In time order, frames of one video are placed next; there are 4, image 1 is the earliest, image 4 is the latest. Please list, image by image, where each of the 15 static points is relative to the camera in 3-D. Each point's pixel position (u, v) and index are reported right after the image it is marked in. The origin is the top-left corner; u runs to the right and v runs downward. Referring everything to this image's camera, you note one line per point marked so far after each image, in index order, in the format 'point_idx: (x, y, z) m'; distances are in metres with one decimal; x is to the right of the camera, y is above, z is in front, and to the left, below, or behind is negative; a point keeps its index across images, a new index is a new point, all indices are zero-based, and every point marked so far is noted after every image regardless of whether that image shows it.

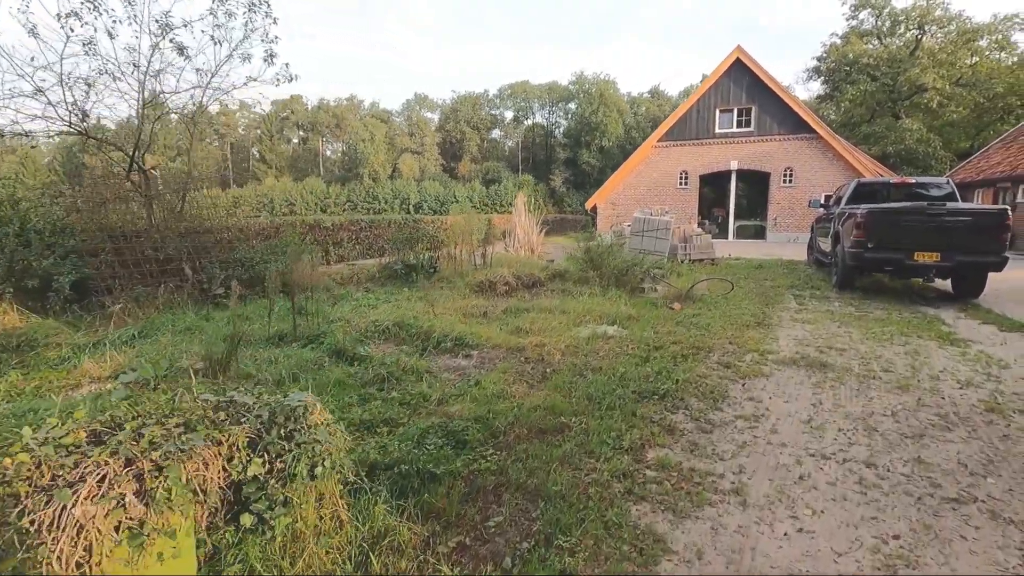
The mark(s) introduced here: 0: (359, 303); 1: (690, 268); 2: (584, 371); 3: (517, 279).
0: (-2.1, -0.2, +7.3) m
1: (+3.9, +0.4, +11.6) m
2: (+0.6, -0.7, +4.6) m
3: (+0.1, +0.1, +8.2) m
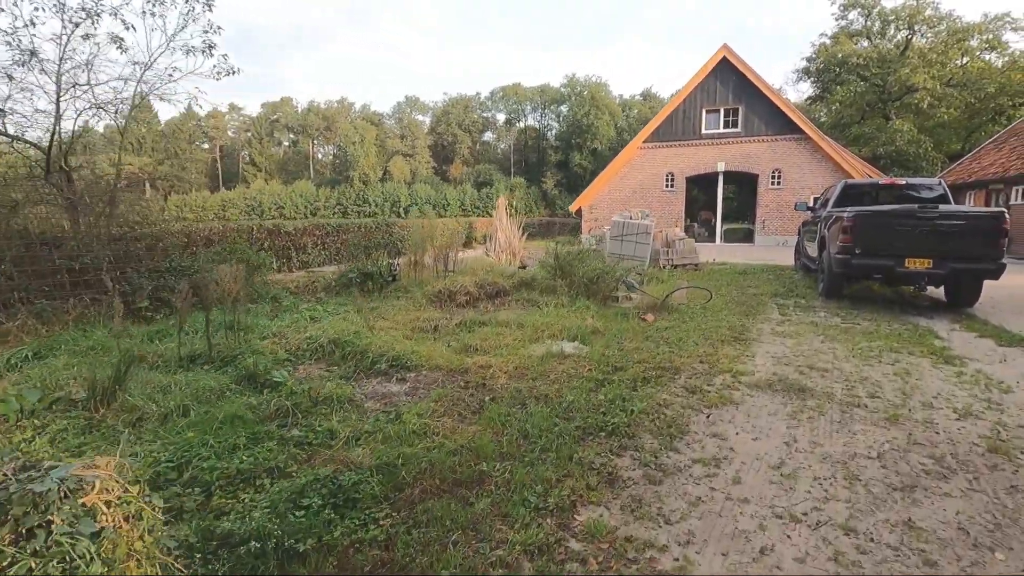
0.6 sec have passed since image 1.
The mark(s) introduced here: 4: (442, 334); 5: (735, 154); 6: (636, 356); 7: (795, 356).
0: (-2.6, -0.3, +6.7) m
1: (+3.3, +0.3, +11.0) m
2: (+0.1, -0.8, +4.0) m
3: (-0.5, 0.0, +7.6) m
4: (-0.8, -0.5, +5.9) m
5: (+7.6, +4.6, +18.3) m
6: (+1.2, -0.7, +5.2) m
7: (+2.8, -0.7, +5.2) m
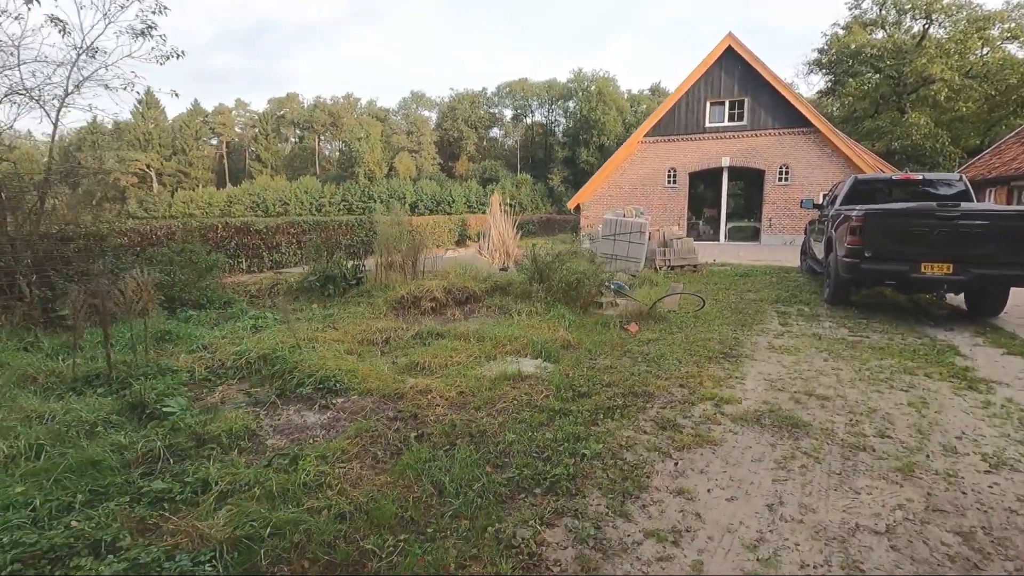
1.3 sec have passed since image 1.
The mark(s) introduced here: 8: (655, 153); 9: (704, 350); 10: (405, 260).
0: (-3.0, -0.4, +6.0) m
1: (+3.0, +0.2, +10.3) m
2: (-0.3, -0.9, +3.3) m
3: (-0.8, -0.1, +6.9) m
4: (-1.2, -0.6, +5.3) m
5: (+7.4, +4.6, +17.5) m
6: (+0.8, -0.8, +4.5) m
7: (+2.3, -0.8, +4.5) m
8: (+4.9, +4.7, +18.5) m
9: (+1.9, -0.6, +5.4) m
10: (-1.6, +0.4, +7.8) m
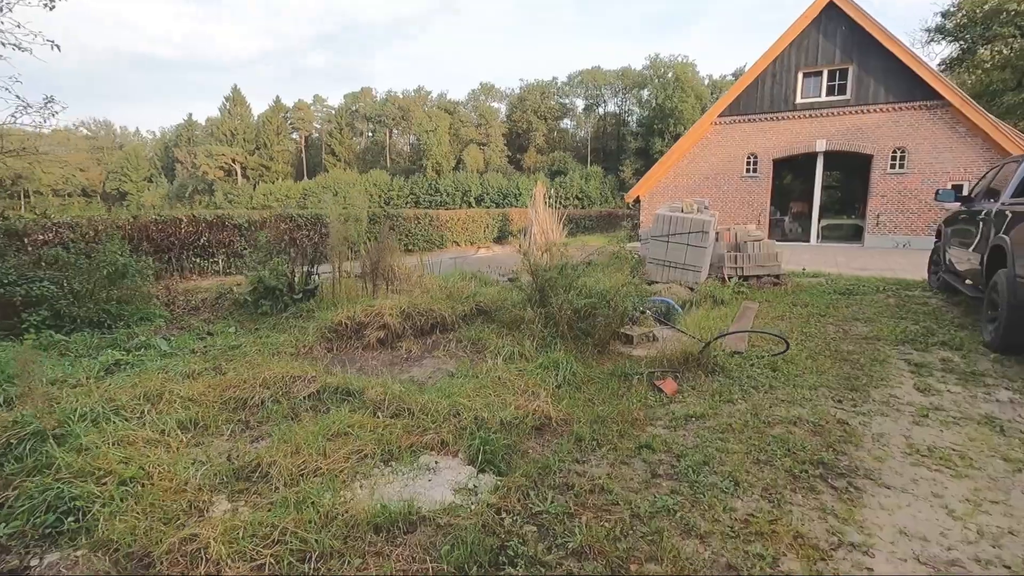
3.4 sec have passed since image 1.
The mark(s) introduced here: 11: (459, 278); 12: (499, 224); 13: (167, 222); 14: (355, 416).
0: (-3.3, -0.6, +4.3) m
1: (+3.2, -0.1, +7.7) m
2: (-1.0, -1.2, +1.3) m
3: (-1.0, -0.3, +4.9) m
4: (-1.6, -0.8, +3.3) m
5: (+8.7, +4.2, +14.2) m
6: (+0.3, -1.0, +2.3) m
7: (+1.8, -1.1, +2.1) m
8: (+6.4, +4.4, +15.5) m
9: (+1.5, -0.9, +3.0) m
10: (-1.6, +0.2, +5.9) m
11: (-0.7, +0.1, +6.6) m
12: (-0.4, +2.0, +16.7) m
13: (-5.2, +1.0, +8.1) m
14: (-0.9, -0.8, +3.2) m
